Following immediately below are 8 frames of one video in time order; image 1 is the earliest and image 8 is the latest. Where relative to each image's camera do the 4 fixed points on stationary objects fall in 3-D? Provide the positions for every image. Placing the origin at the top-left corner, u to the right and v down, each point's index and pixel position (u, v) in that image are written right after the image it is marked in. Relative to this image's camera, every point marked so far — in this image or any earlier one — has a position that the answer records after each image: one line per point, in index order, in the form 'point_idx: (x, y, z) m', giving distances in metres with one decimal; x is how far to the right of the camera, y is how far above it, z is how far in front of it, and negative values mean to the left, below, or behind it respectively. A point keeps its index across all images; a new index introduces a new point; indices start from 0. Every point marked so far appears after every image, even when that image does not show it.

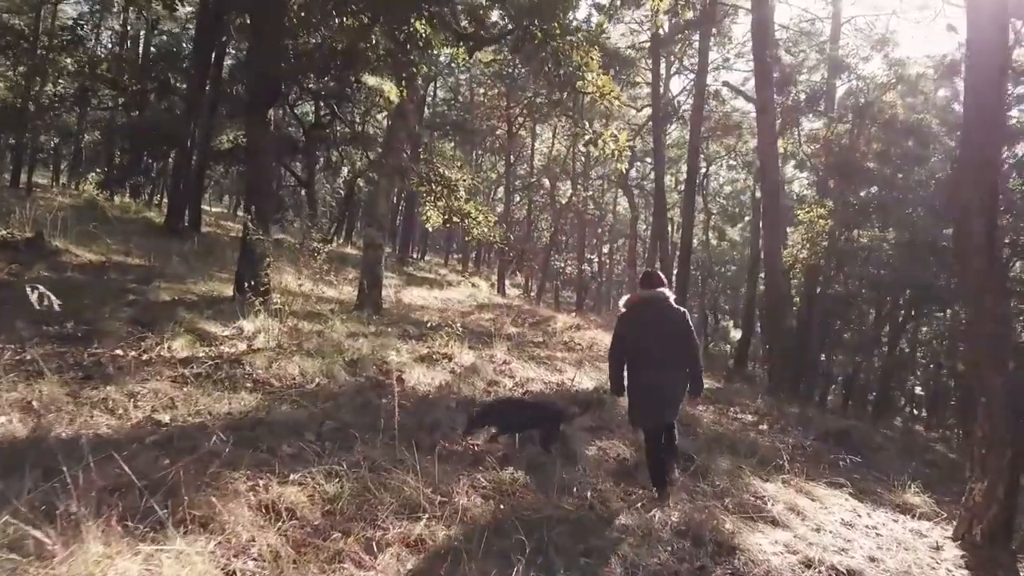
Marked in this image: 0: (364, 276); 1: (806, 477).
0: (-2.2, +0.2, +11.4) m
1: (+2.6, -1.7, +6.9) m
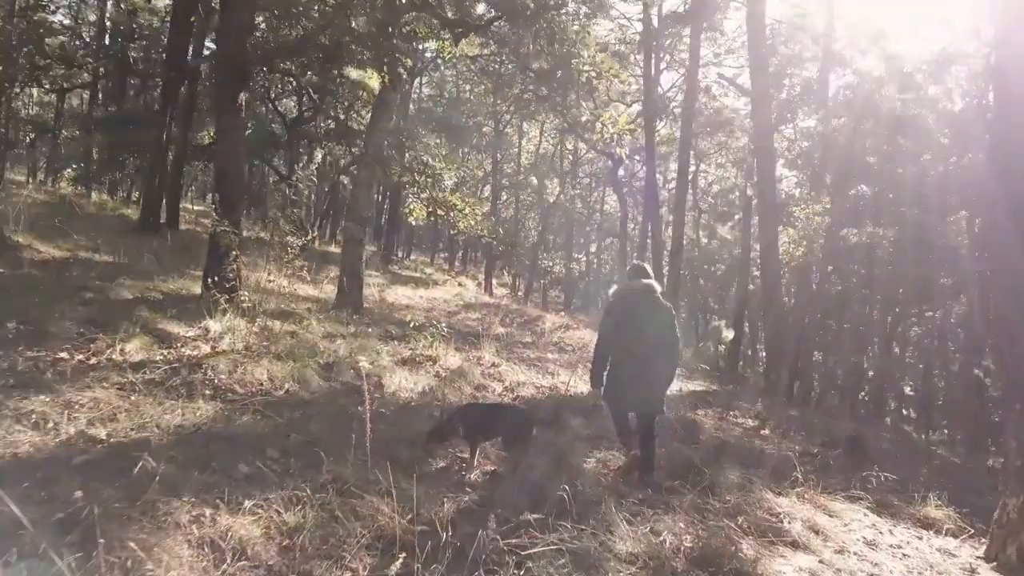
0: (-2.4, +0.2, +10.8) m
1: (+2.5, -1.7, +6.3) m
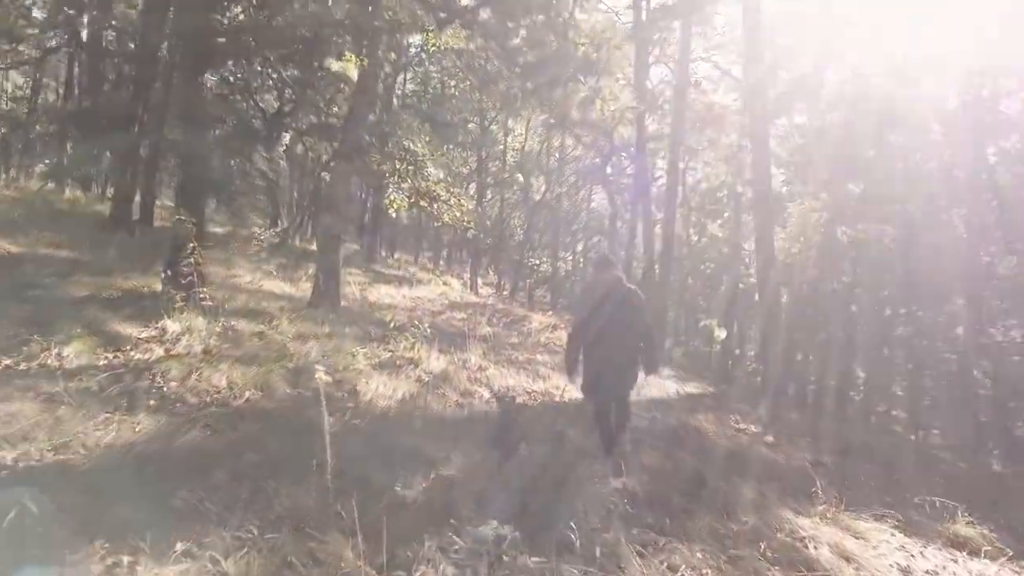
0: (-2.5, +0.2, +10.1) m
1: (+2.5, -1.6, +5.8) m
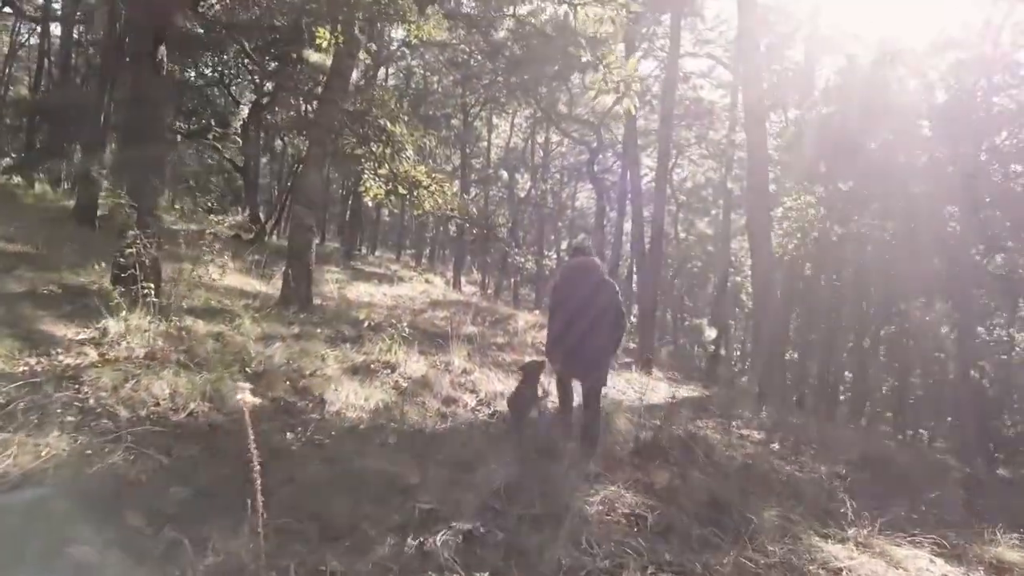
0: (-2.7, +0.3, +9.3) m
1: (+2.4, -1.6, +5.1) m
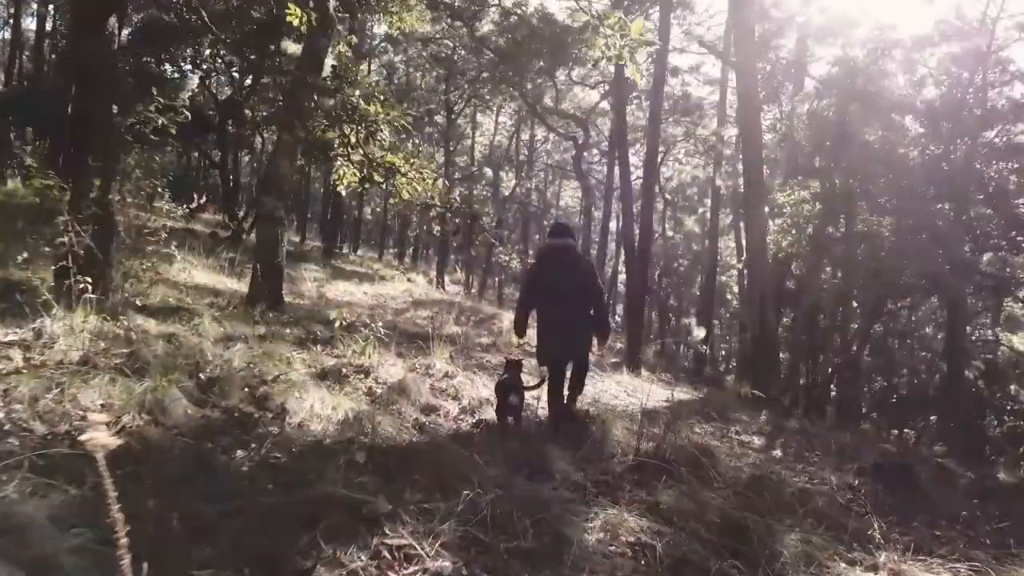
0: (-2.9, +0.3, +8.7) m
1: (+2.3, -1.6, +4.6) m
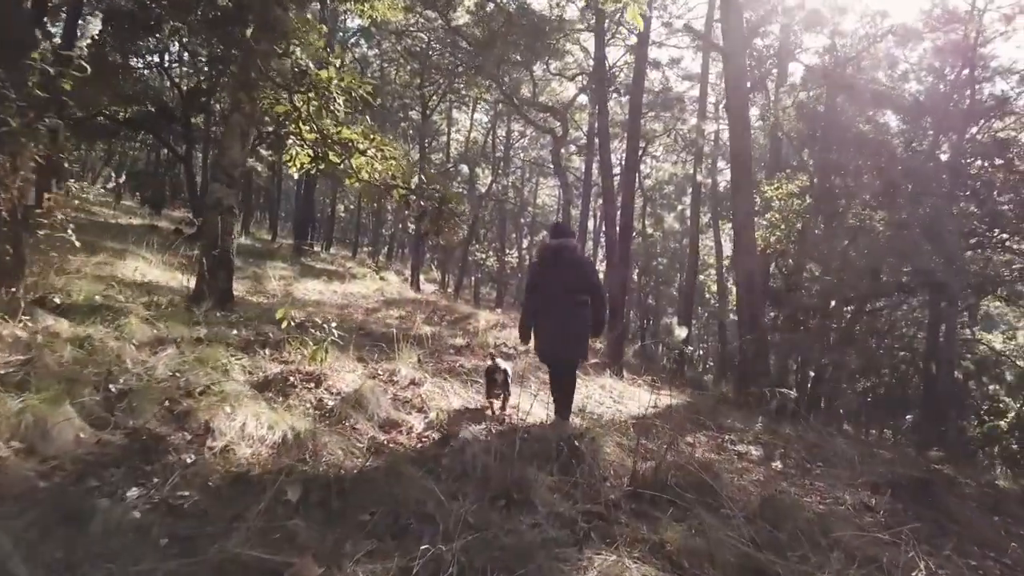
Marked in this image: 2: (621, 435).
0: (-3.1, +0.3, +7.8) m
1: (+2.2, -1.5, +3.9) m
2: (+0.8, -1.0, +5.4) m
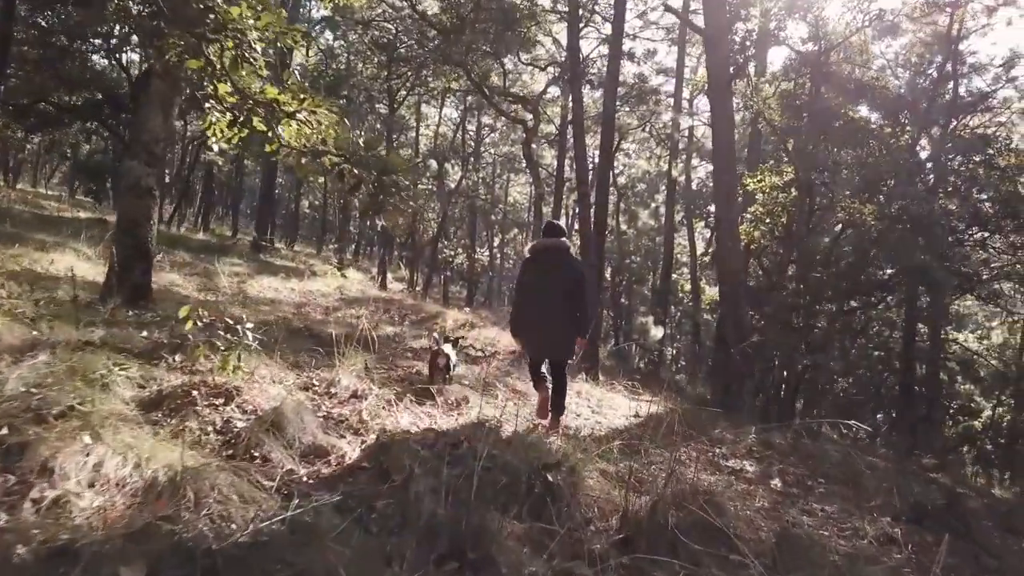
0: (-3.4, +0.4, +6.7) m
1: (+2.0, -1.5, +3.0) m
2: (+0.5, -1.0, +4.5) m
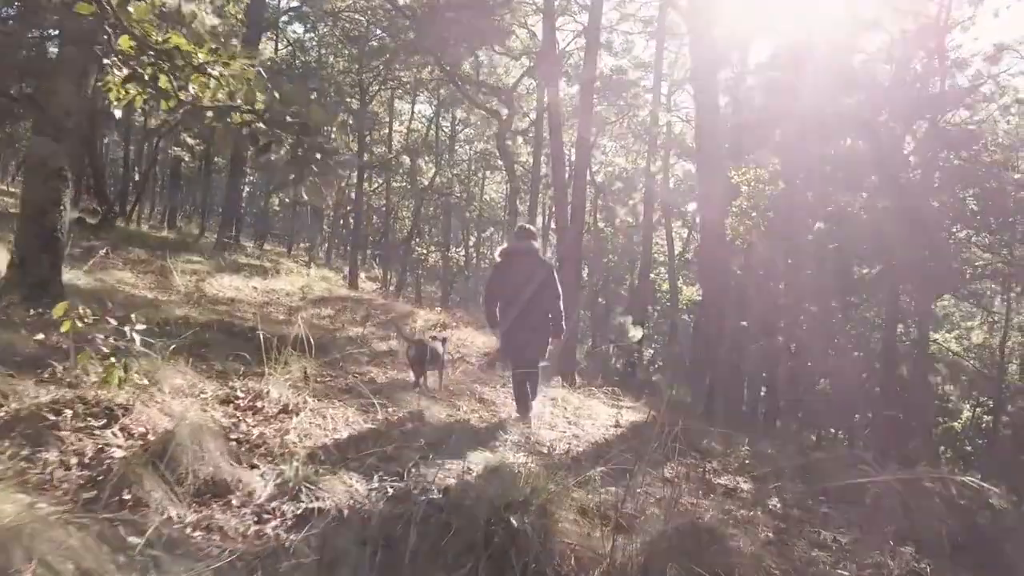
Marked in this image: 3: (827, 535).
0: (-3.7, +0.4, +5.9) m
1: (+1.9, -1.5, +2.3) m
2: (+0.3, -1.0, +3.7) m
3: (+1.9, -1.5, +4.6) m
